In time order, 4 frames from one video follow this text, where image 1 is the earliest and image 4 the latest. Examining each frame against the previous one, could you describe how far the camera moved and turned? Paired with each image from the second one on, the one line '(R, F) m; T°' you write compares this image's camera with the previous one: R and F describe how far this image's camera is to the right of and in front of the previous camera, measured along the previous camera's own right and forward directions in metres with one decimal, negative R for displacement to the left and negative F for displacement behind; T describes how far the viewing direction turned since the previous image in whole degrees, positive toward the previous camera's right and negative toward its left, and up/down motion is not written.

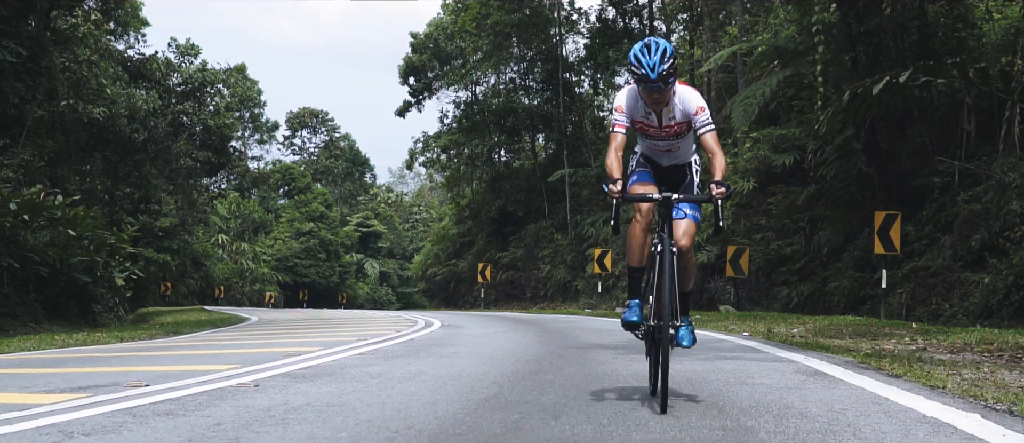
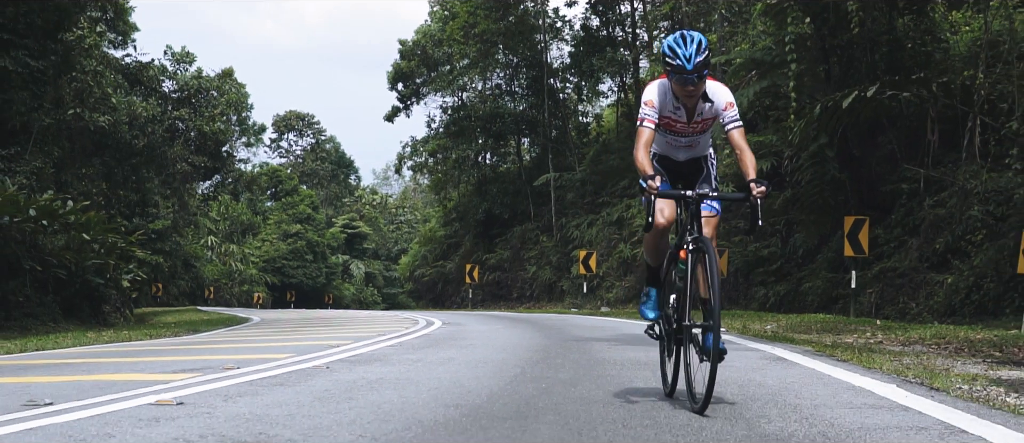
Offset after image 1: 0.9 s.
(-0.2, -1.0) m; +1°
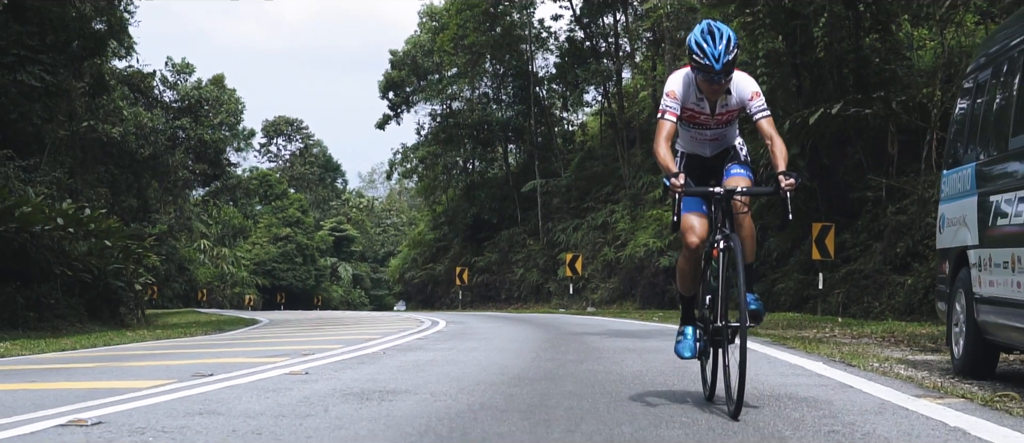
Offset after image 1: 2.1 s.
(-0.2, -1.4) m; +1°
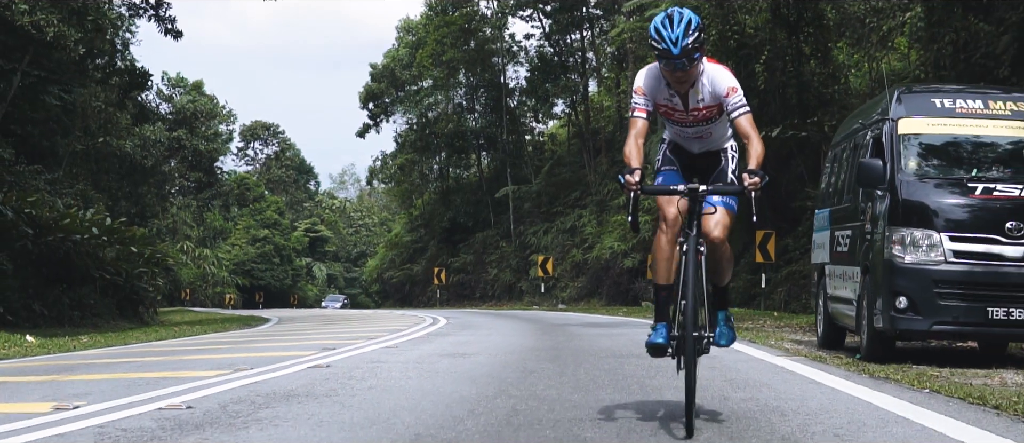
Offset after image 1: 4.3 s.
(-0.4, -2.7) m; +2°
